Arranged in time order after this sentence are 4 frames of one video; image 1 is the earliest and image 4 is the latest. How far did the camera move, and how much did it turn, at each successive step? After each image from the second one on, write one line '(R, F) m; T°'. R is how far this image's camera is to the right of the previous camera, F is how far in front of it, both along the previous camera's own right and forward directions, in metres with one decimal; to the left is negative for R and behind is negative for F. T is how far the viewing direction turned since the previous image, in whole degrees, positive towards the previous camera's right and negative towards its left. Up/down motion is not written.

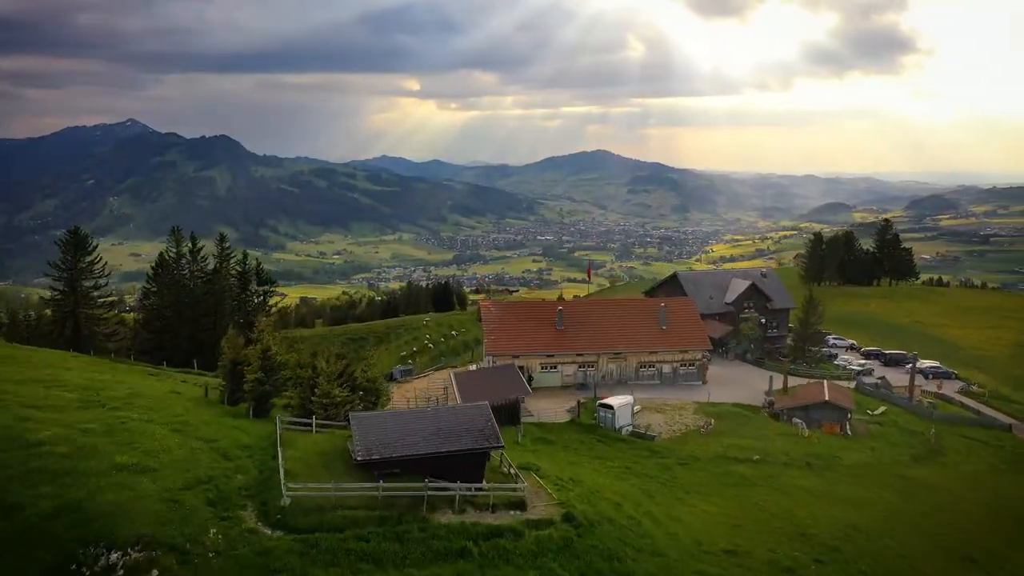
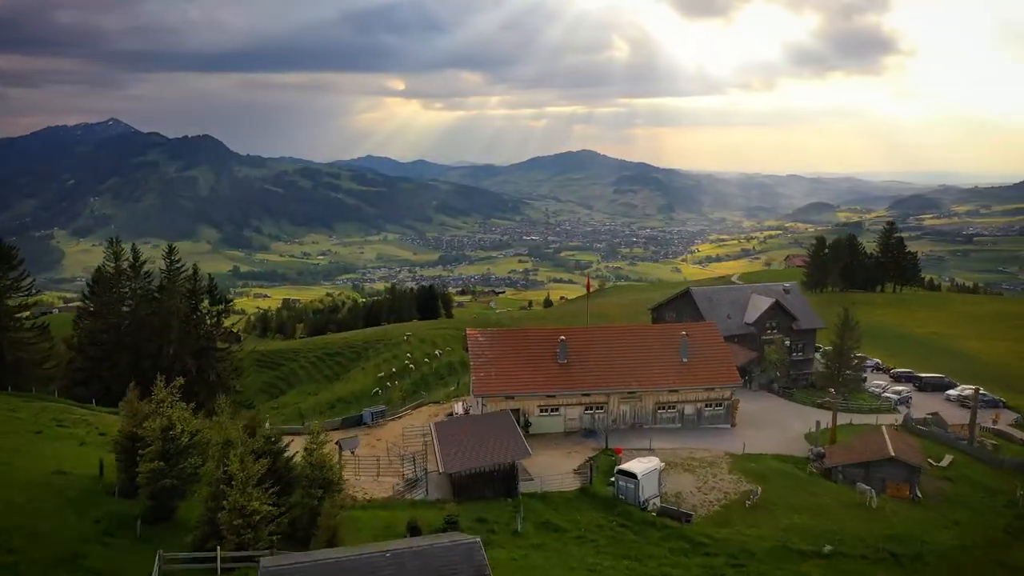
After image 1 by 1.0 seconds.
(-0.3, +7.0) m; +1°
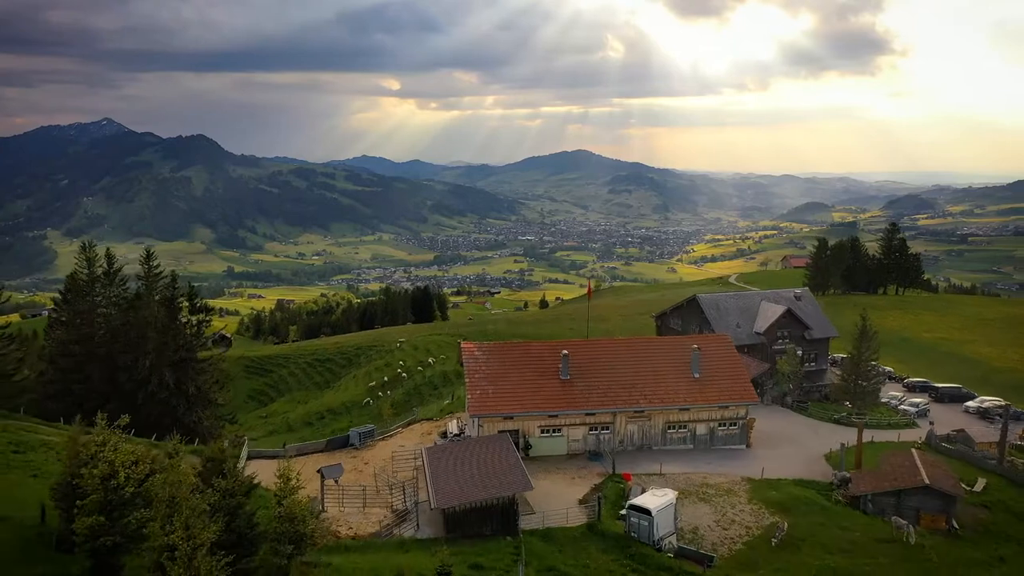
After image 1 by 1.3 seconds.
(-0.1, +2.6) m; 0°
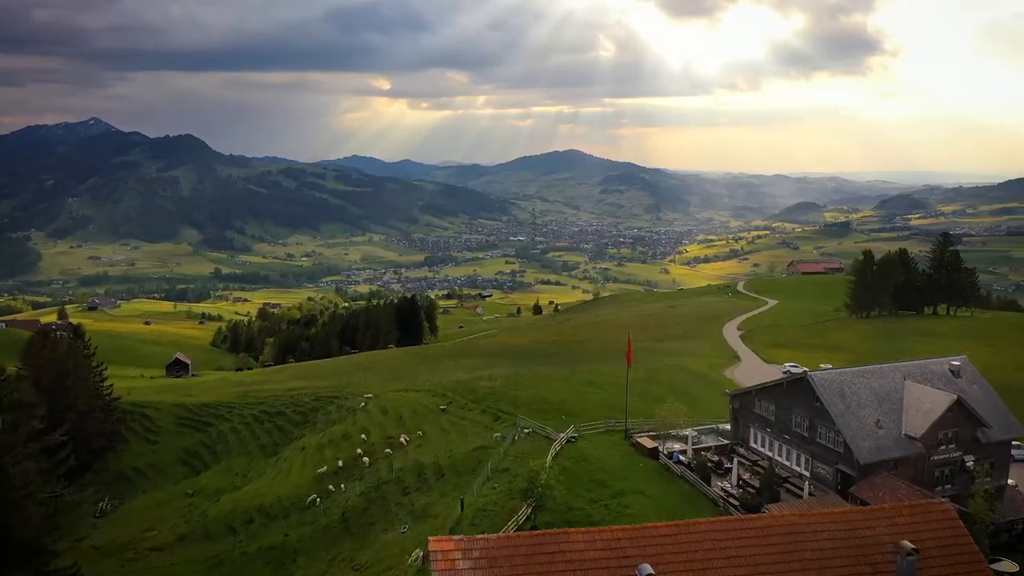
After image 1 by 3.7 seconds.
(-0.7, +17.3) m; +1°
